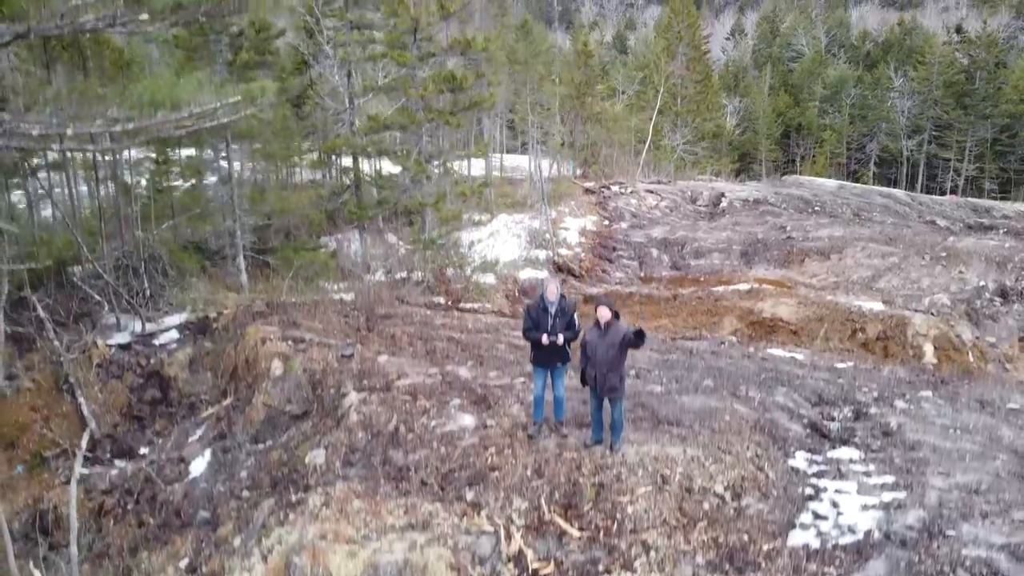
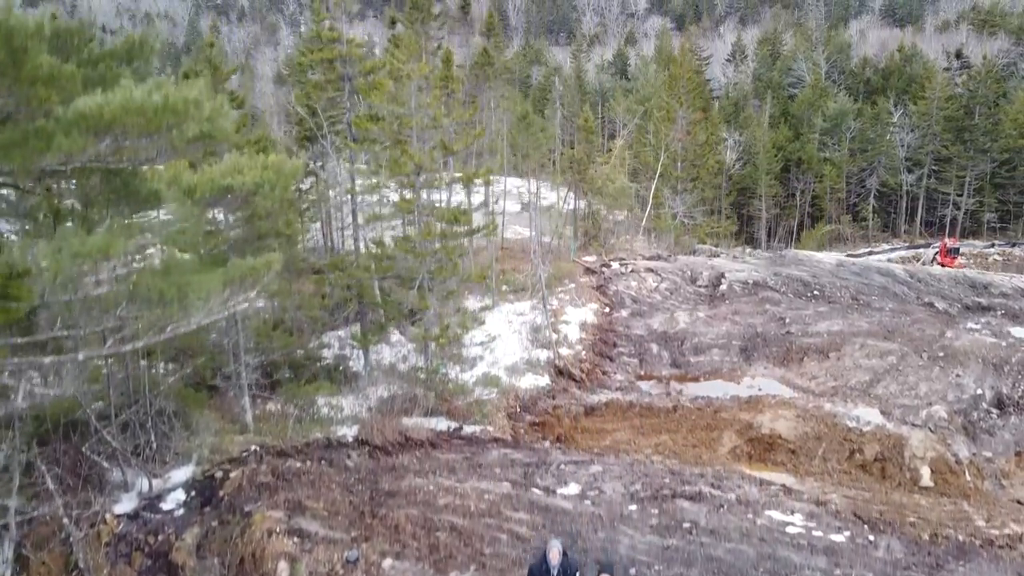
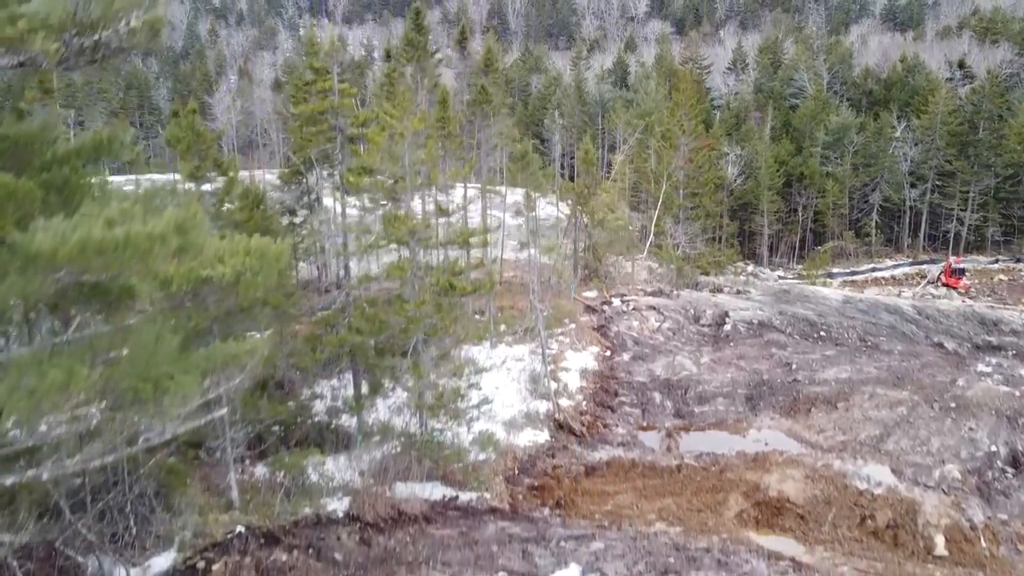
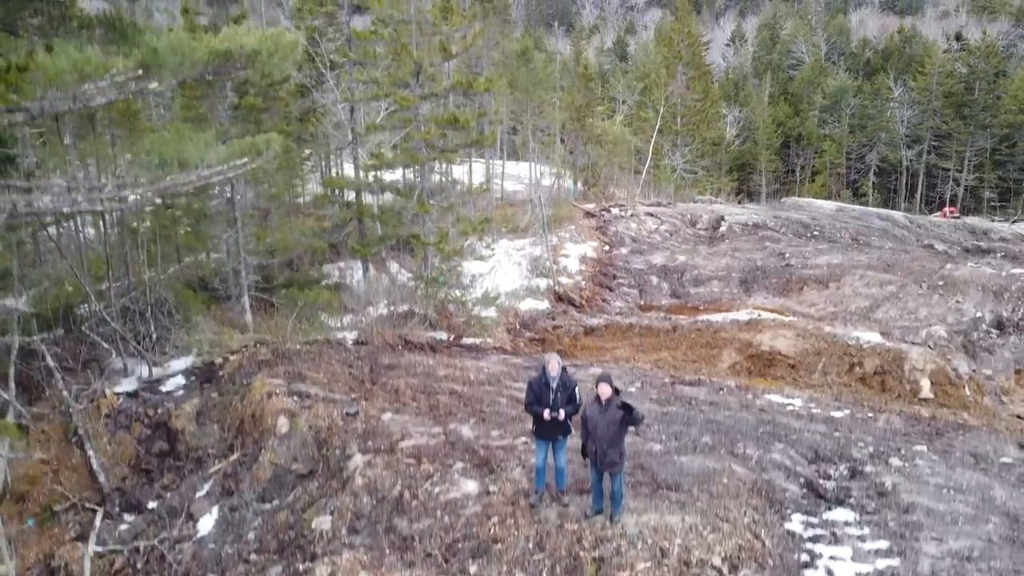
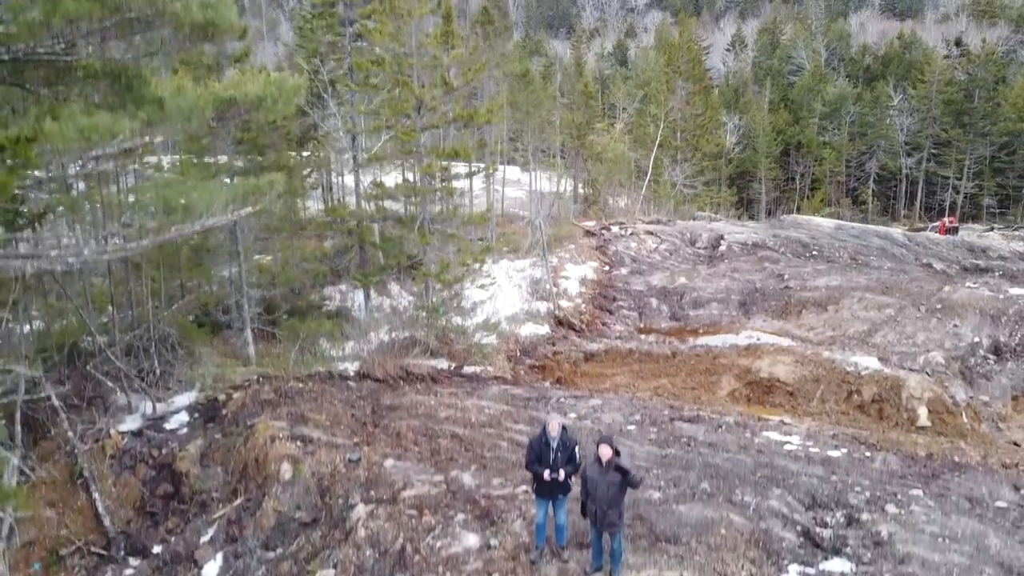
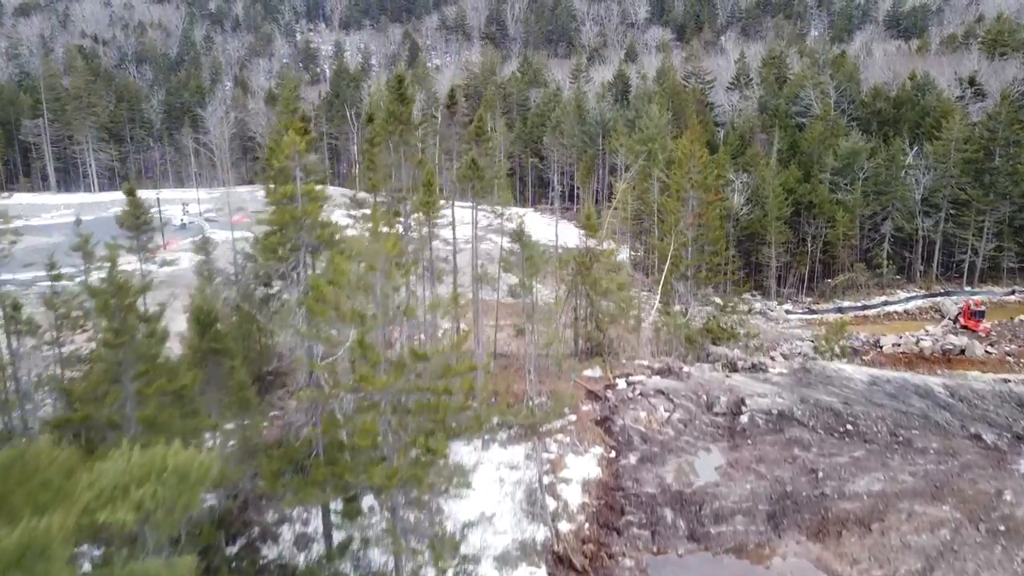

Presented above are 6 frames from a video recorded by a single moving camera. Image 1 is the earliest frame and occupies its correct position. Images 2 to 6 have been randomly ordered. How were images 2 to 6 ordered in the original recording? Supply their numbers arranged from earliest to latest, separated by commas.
4, 5, 2, 3, 6
